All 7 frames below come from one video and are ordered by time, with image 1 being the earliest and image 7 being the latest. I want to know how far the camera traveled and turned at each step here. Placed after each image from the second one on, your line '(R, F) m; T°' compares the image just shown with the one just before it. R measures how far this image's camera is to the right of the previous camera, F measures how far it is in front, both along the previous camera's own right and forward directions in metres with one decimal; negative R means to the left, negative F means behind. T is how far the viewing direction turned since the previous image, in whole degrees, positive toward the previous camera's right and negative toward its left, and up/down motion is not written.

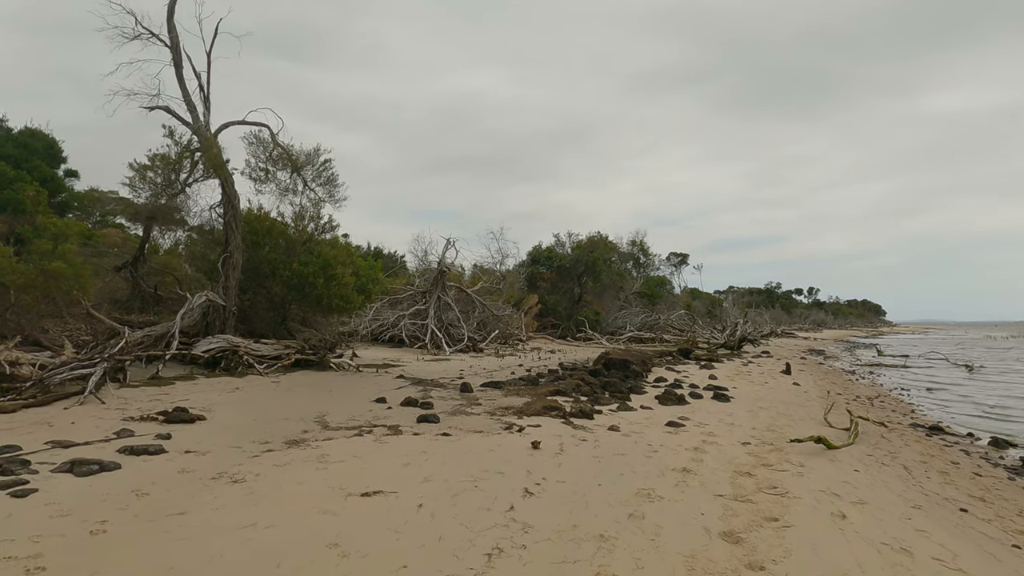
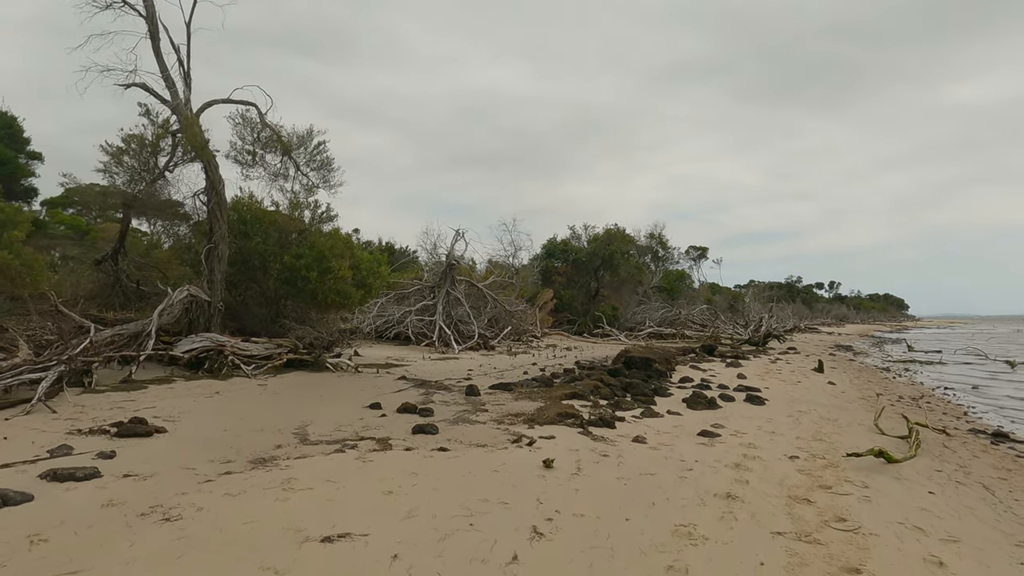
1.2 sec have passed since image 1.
(+0.1, +1.1) m; -1°
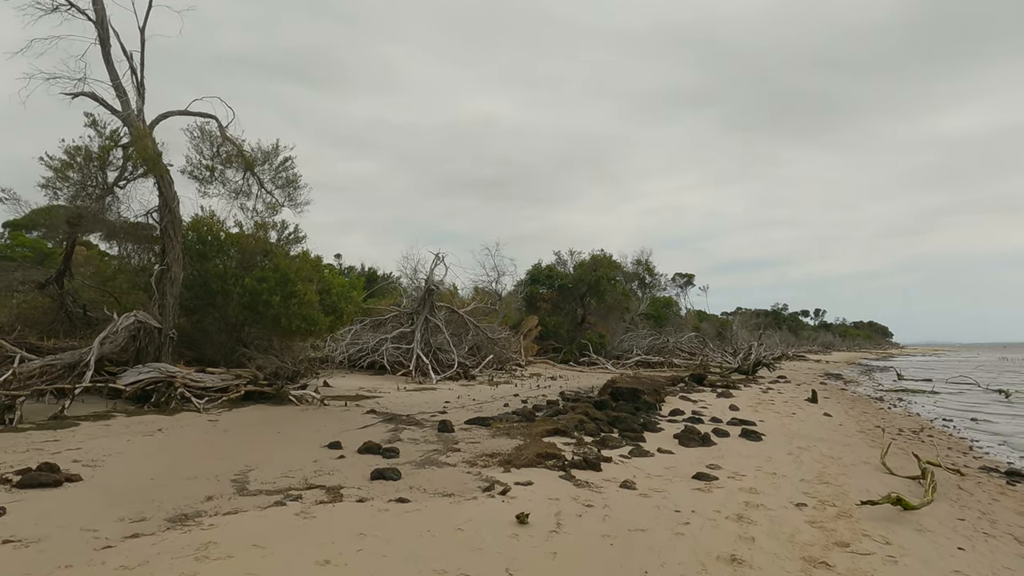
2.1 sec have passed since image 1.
(+0.1, +0.8) m; +1°
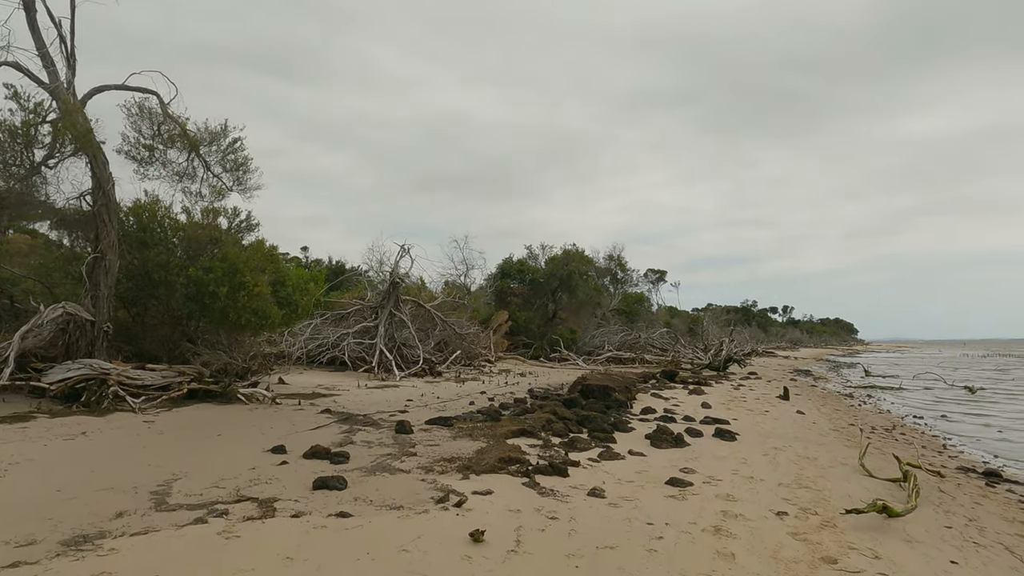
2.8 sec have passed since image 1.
(+0.1, +0.6) m; +2°
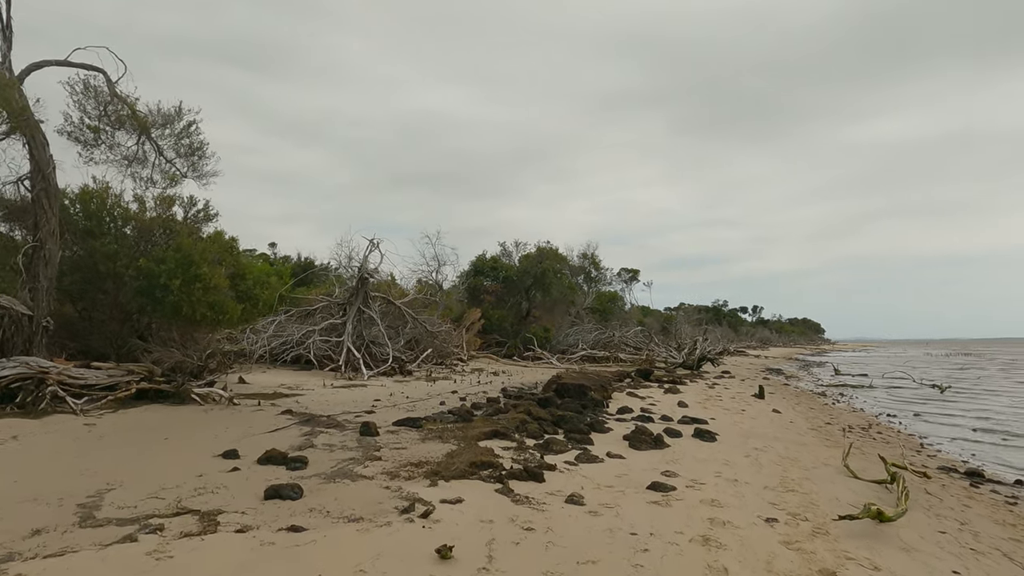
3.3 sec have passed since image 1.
(0.0, +0.4) m; +2°
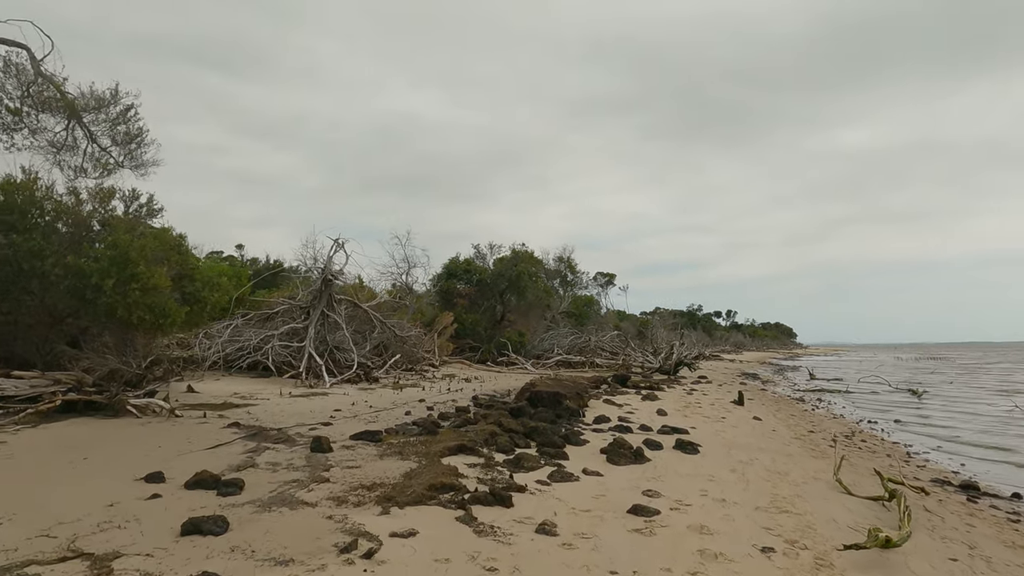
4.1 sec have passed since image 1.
(+0.1, +0.7) m; +2°
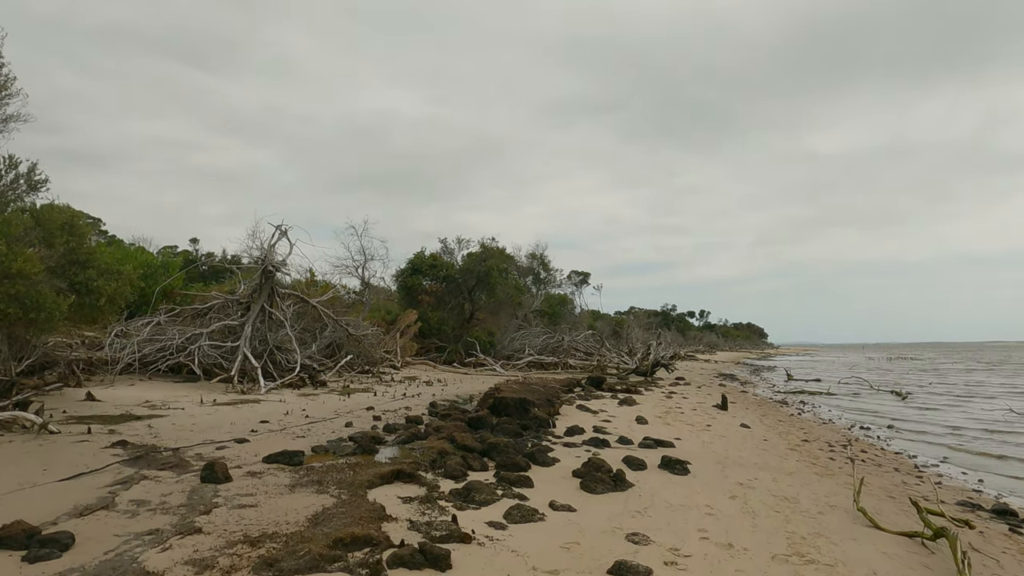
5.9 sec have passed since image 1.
(+0.2, +1.5) m; +2°
